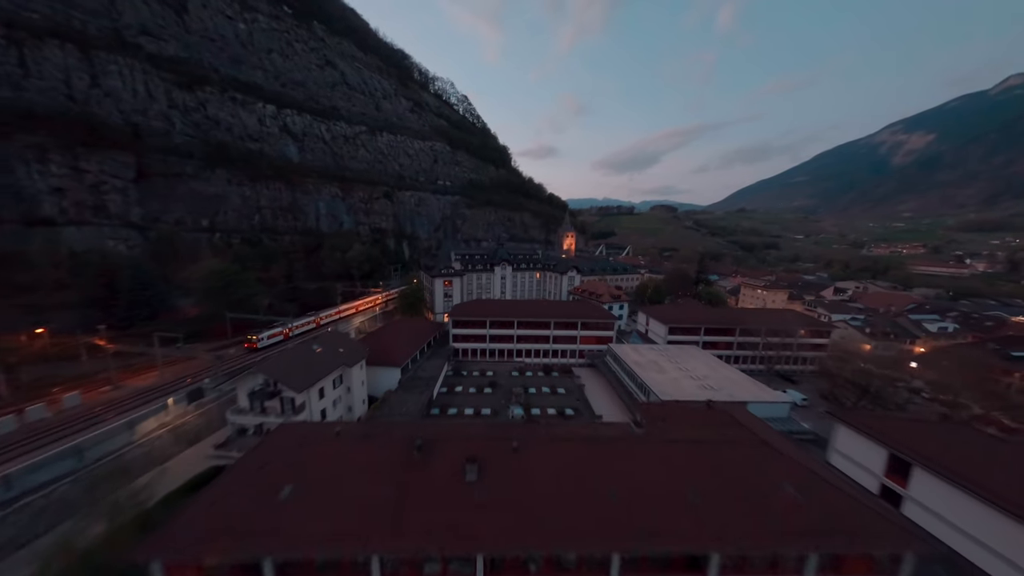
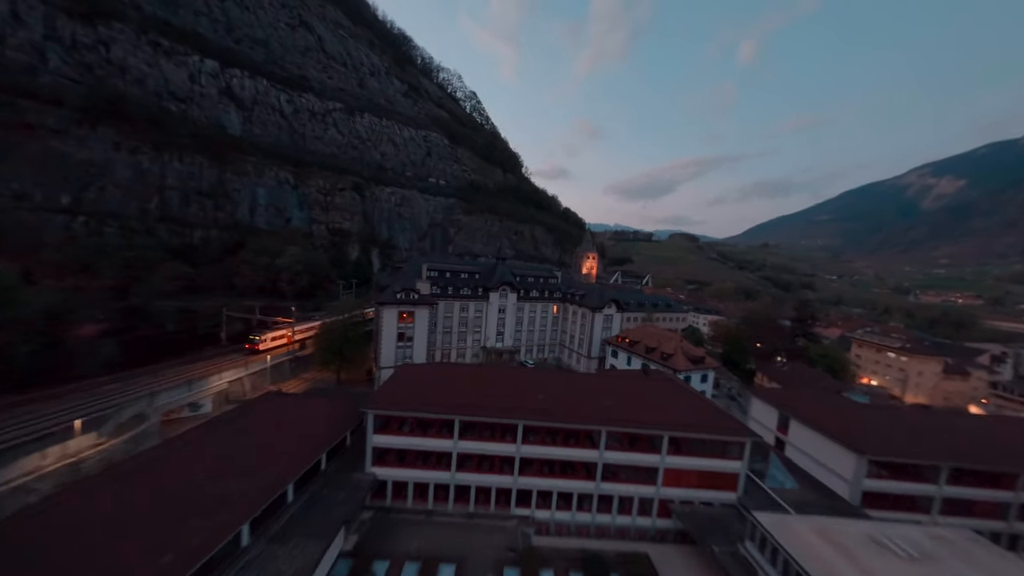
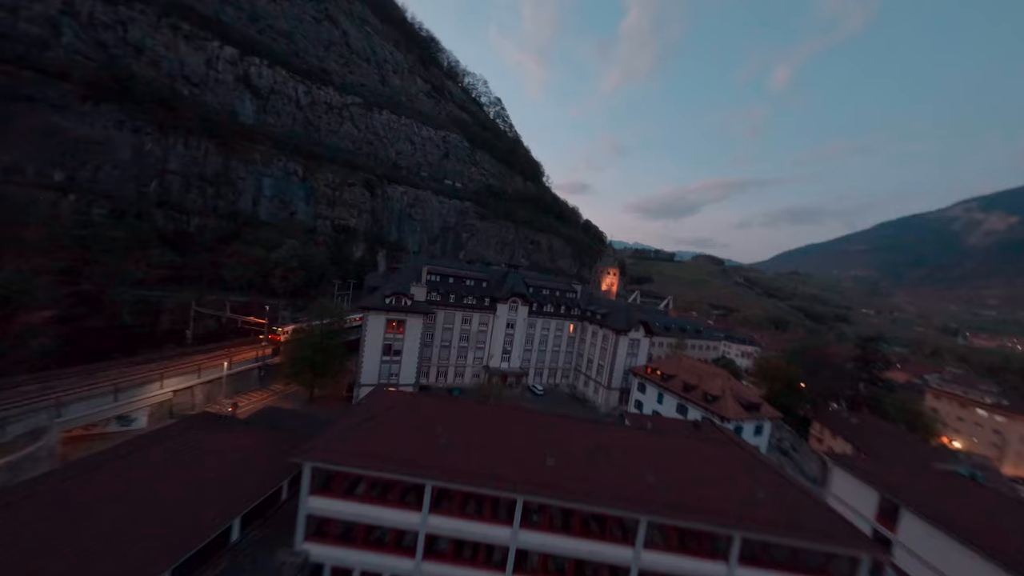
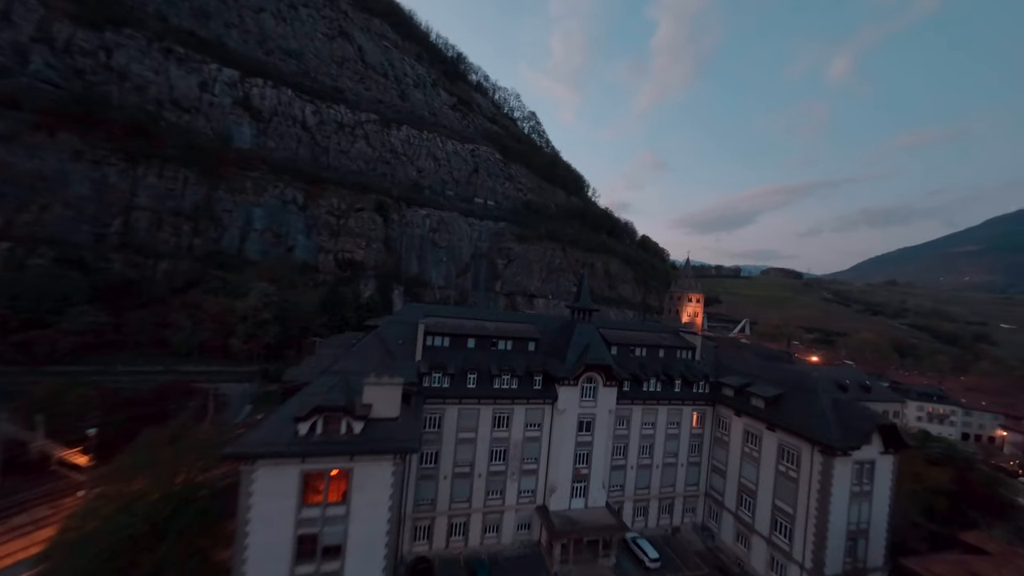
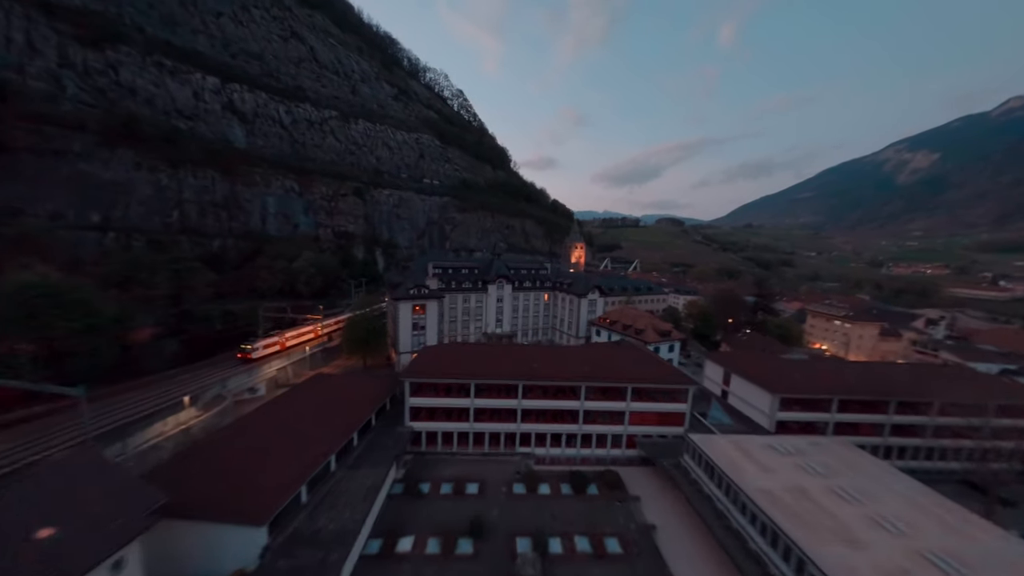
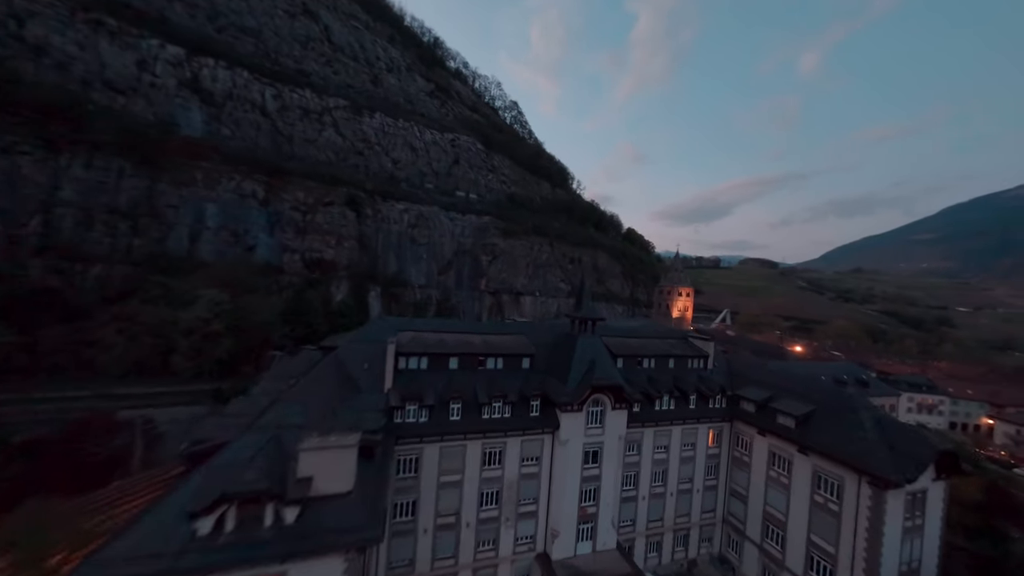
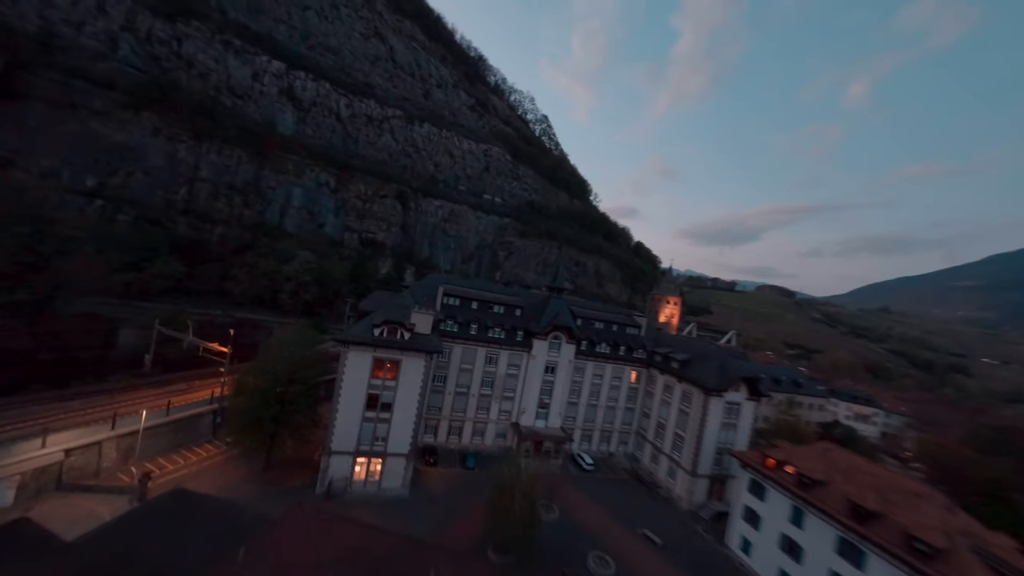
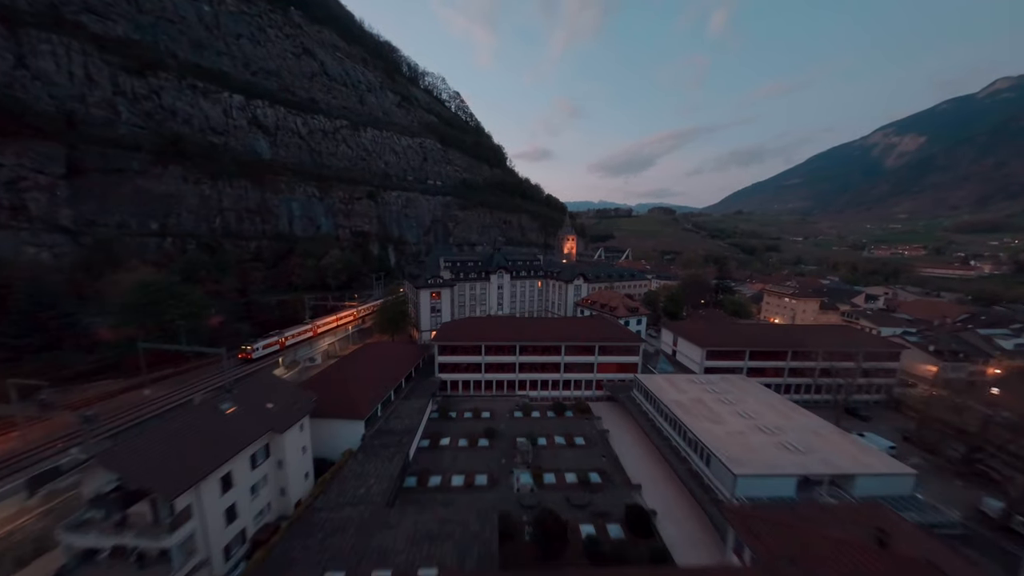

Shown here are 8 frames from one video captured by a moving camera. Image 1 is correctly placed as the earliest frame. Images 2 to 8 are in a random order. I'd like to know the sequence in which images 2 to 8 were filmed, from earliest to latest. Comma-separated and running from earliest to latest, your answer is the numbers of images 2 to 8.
8, 5, 2, 3, 7, 4, 6
